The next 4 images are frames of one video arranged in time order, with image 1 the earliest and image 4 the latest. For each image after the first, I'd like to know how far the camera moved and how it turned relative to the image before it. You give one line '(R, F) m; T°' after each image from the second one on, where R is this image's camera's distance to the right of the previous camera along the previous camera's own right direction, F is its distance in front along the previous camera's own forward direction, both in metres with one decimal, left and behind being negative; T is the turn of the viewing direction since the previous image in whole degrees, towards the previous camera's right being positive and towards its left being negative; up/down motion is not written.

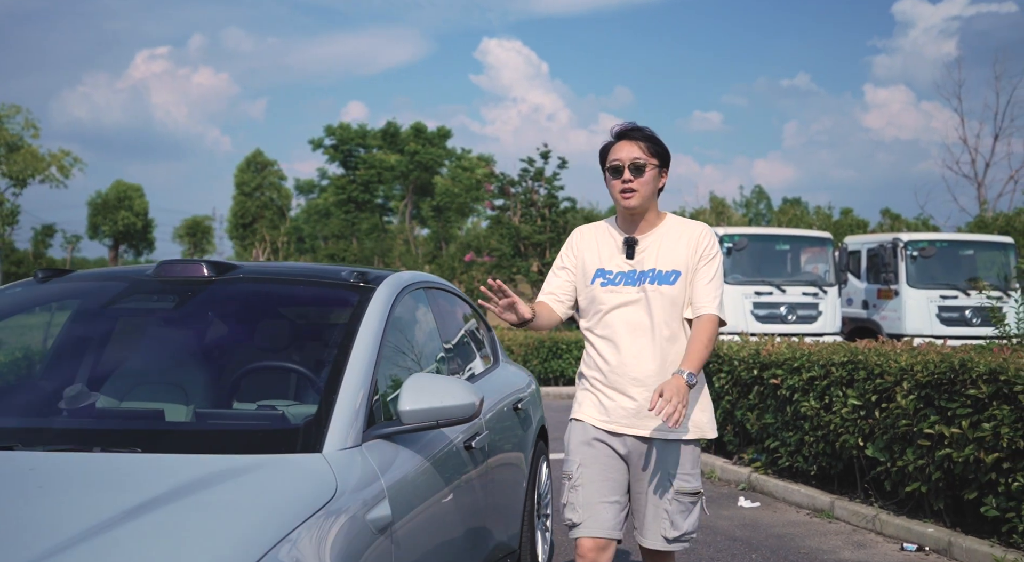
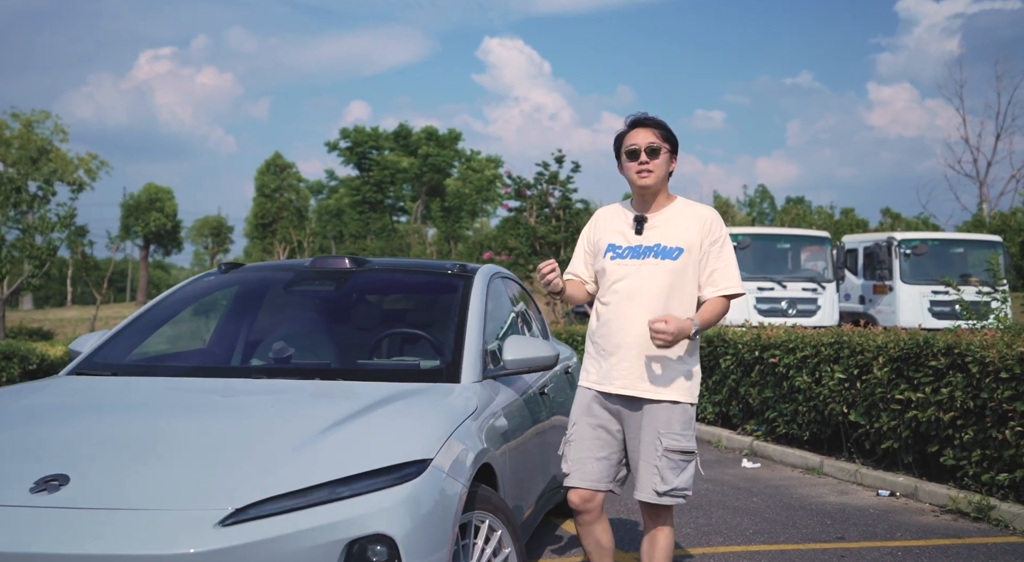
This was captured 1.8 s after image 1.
(-0.3, -0.9) m; 0°
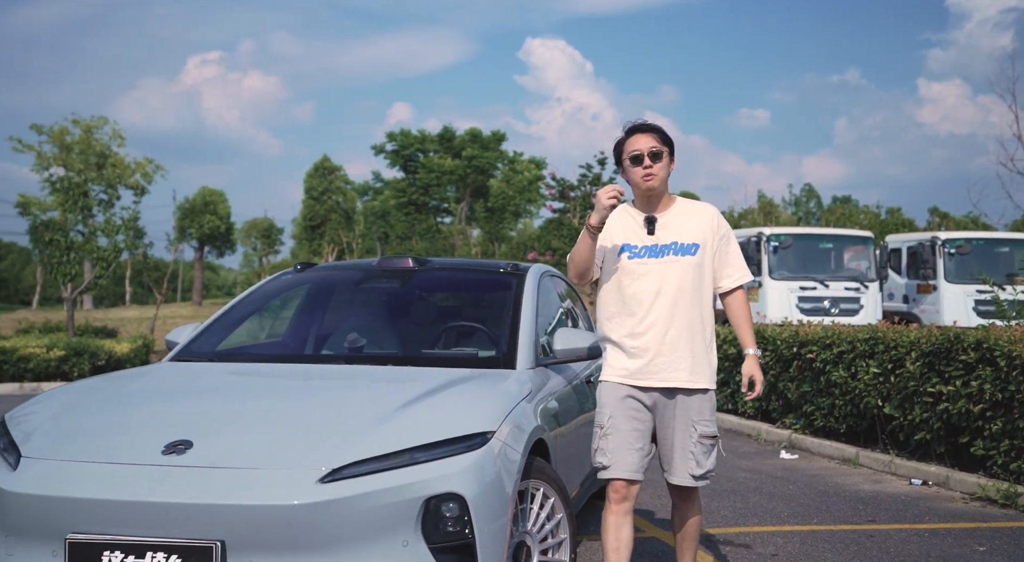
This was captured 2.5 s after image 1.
(0.0, -0.4) m; -3°
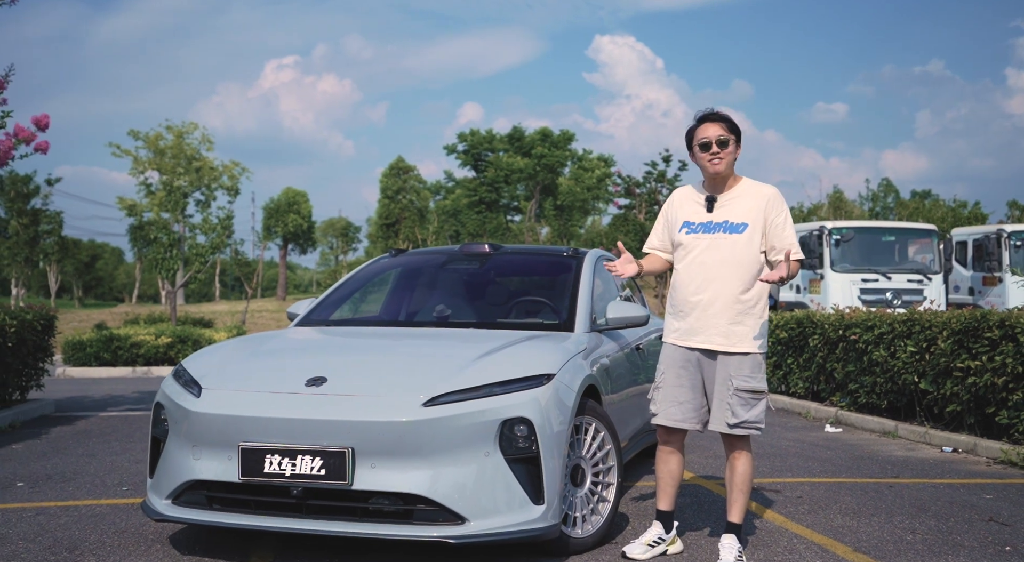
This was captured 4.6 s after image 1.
(+0.1, -0.8) m; -5°
